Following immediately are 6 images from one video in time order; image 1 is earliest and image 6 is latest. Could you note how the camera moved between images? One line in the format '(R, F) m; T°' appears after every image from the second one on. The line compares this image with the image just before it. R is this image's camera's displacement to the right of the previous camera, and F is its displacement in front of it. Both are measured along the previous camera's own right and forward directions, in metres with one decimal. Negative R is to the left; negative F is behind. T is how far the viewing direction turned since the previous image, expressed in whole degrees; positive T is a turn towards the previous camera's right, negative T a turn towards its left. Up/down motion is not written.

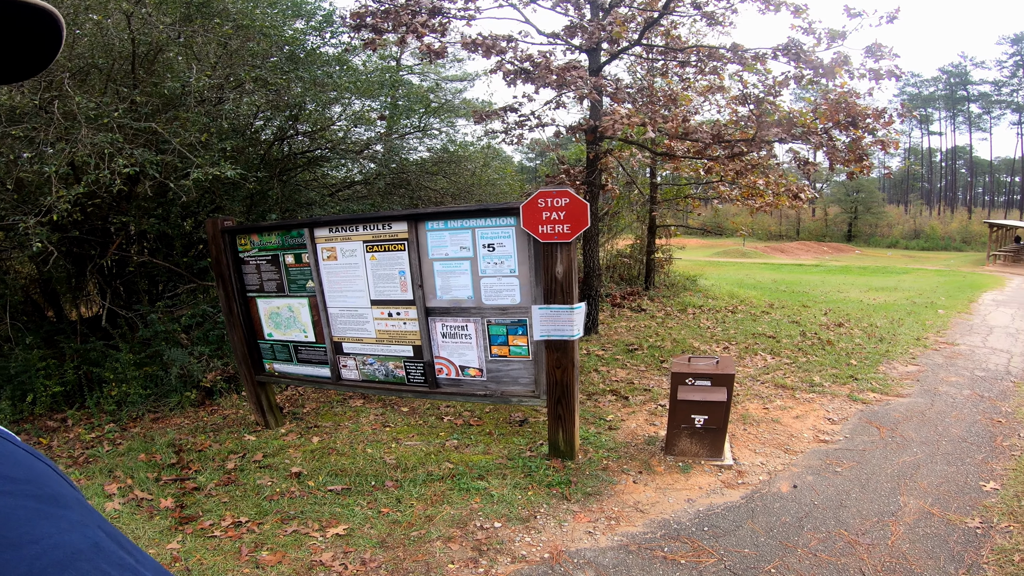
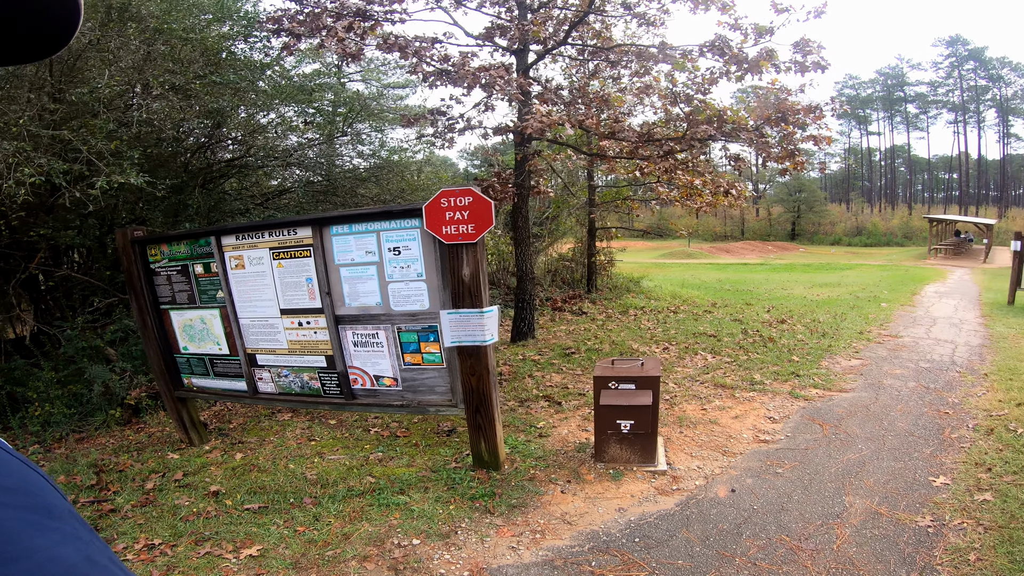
(+0.1, +0.3) m; +3°
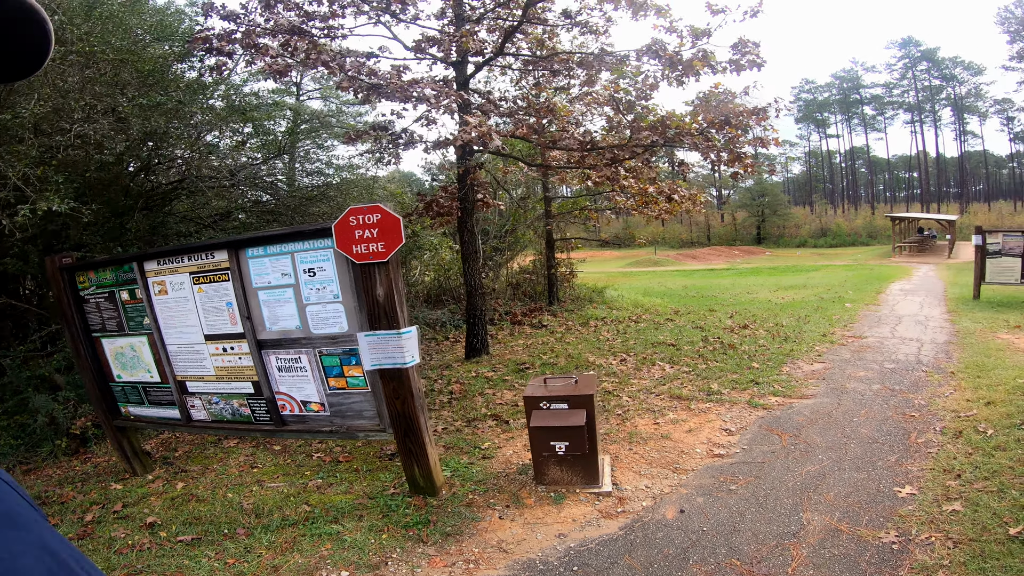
(+0.2, +0.3) m; +2°
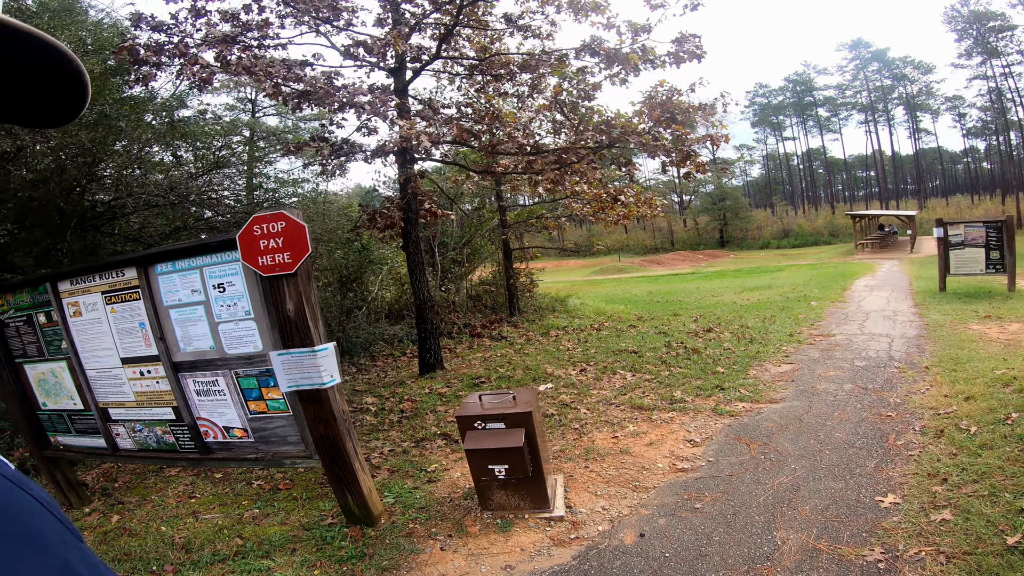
(+0.1, +0.3) m; +2°
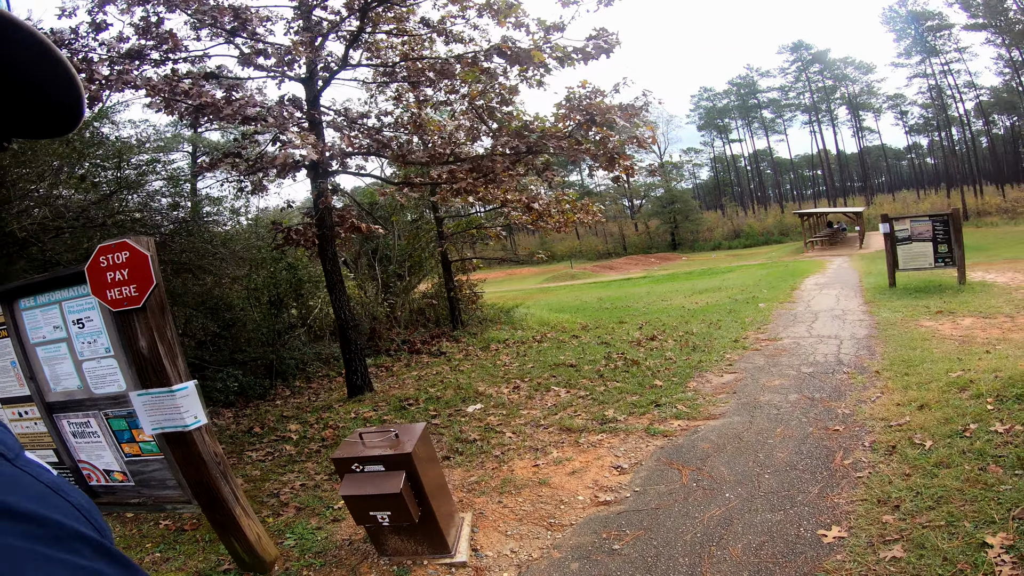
(+0.2, +0.4) m; +2°
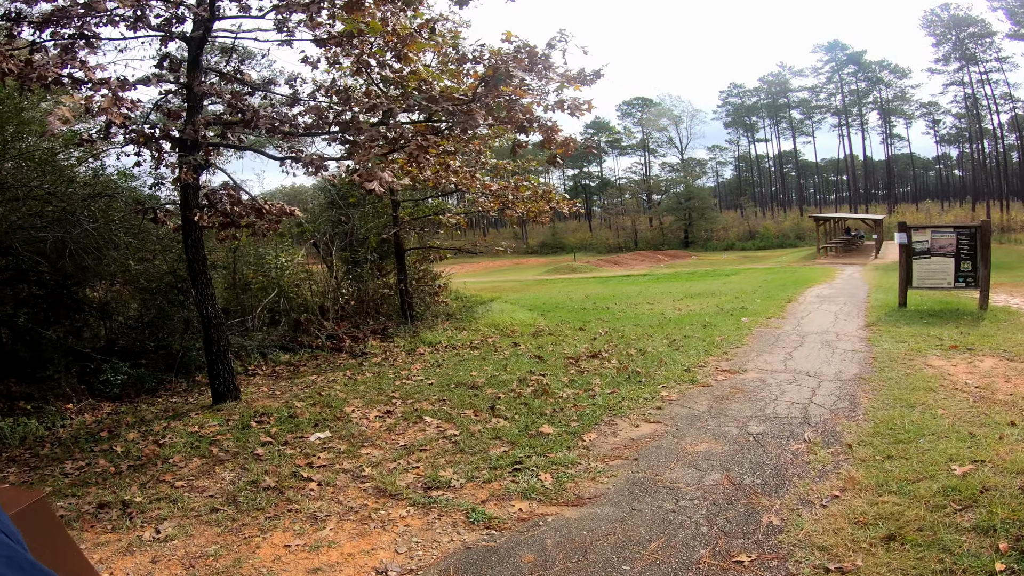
(+0.6, +1.3) m; -1°
